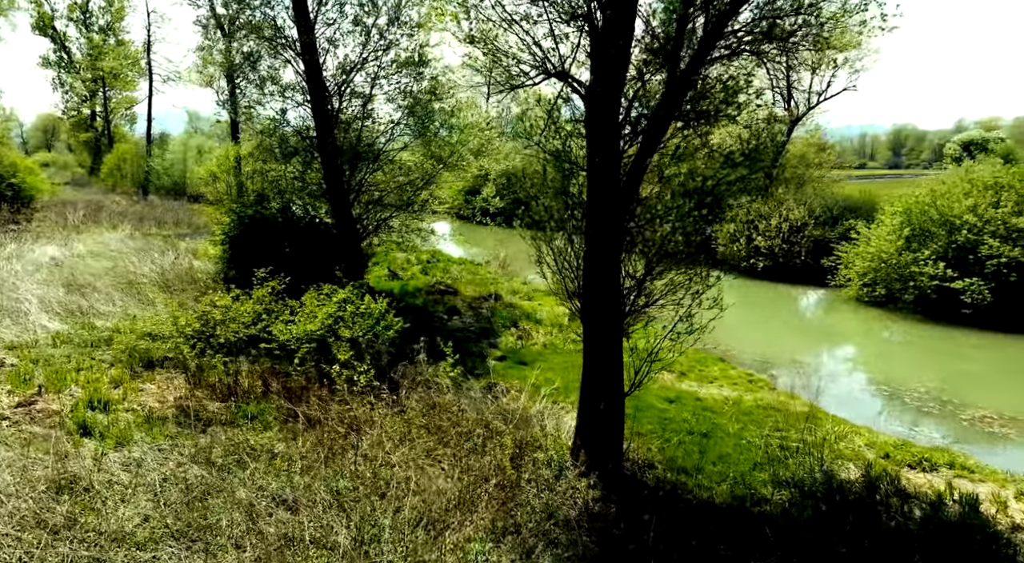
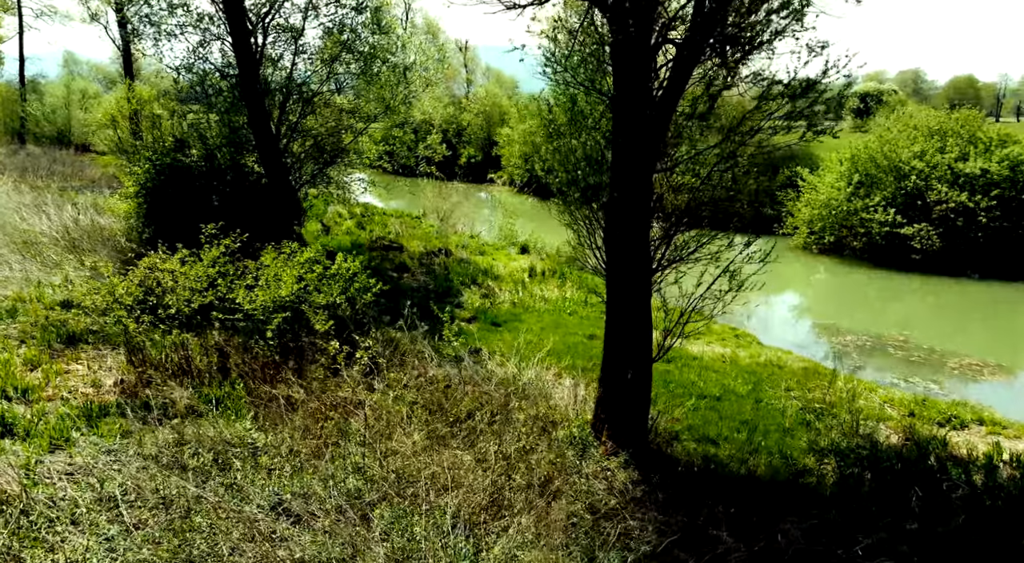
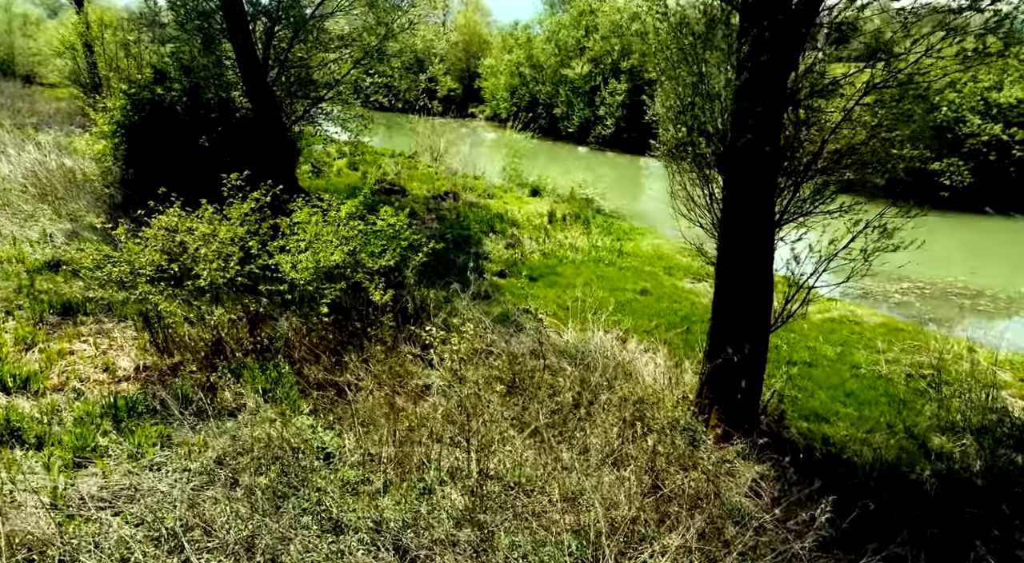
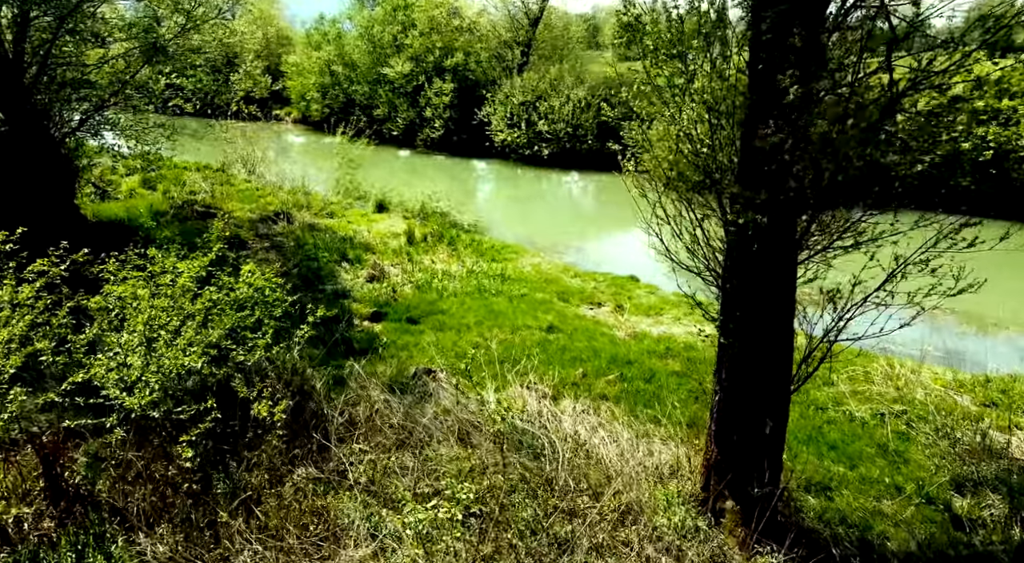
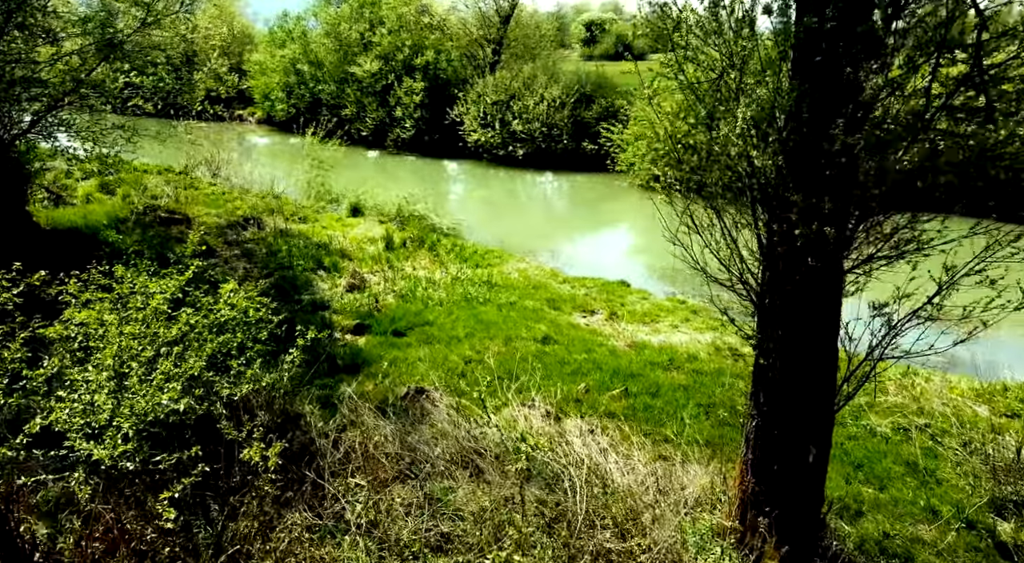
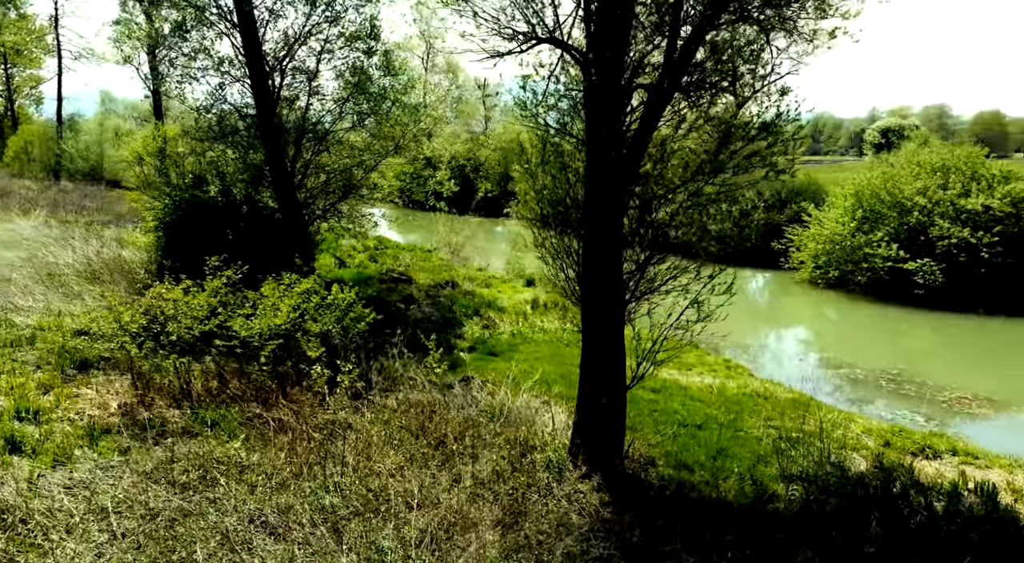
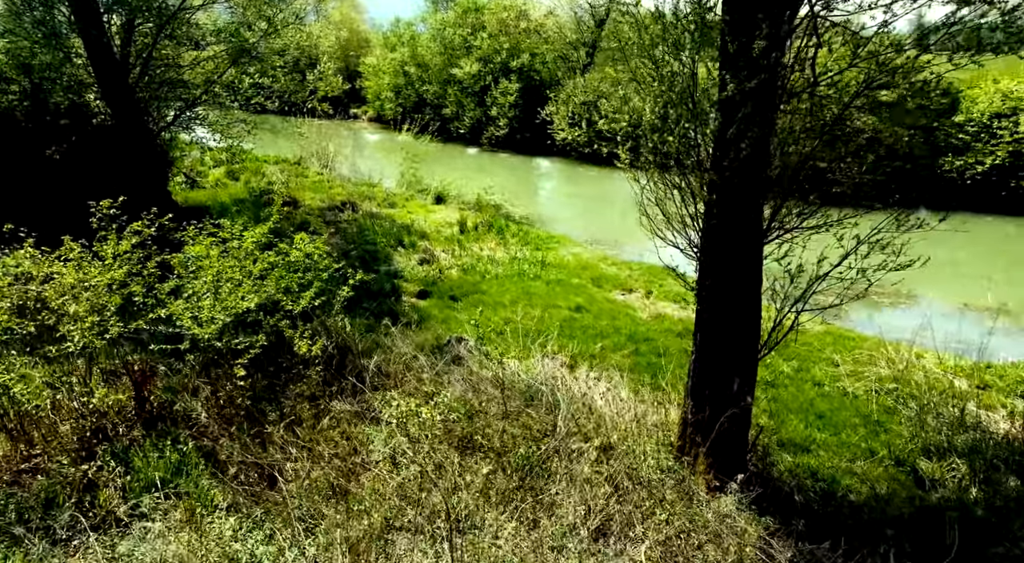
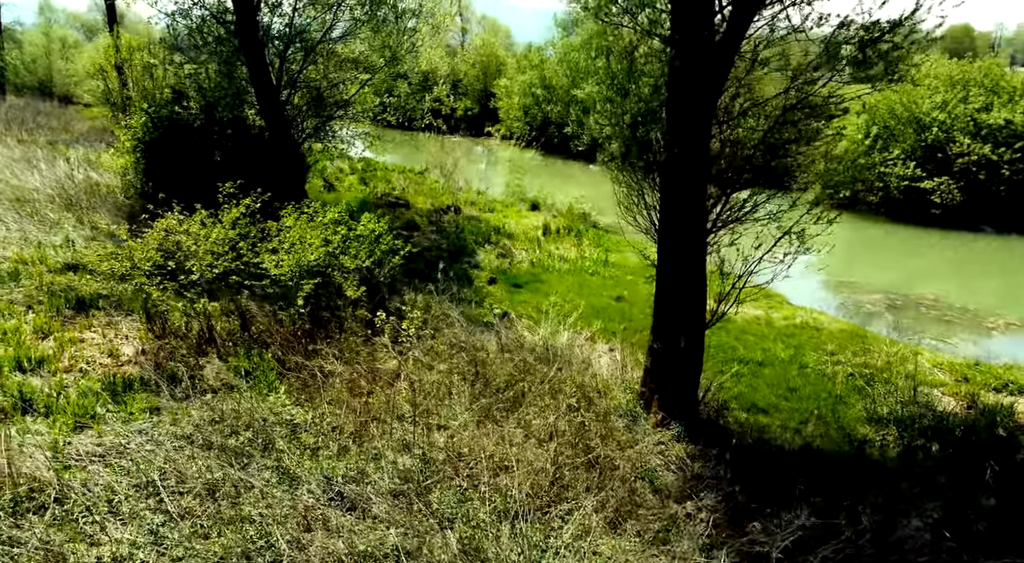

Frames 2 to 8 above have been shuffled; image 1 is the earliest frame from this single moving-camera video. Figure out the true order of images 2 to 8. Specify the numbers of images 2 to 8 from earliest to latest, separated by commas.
6, 2, 8, 3, 7, 4, 5
